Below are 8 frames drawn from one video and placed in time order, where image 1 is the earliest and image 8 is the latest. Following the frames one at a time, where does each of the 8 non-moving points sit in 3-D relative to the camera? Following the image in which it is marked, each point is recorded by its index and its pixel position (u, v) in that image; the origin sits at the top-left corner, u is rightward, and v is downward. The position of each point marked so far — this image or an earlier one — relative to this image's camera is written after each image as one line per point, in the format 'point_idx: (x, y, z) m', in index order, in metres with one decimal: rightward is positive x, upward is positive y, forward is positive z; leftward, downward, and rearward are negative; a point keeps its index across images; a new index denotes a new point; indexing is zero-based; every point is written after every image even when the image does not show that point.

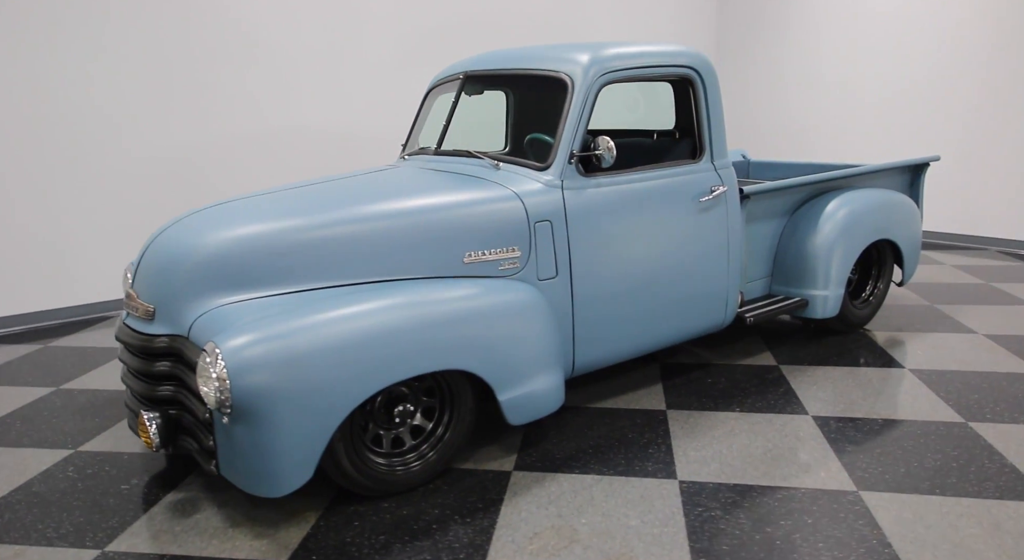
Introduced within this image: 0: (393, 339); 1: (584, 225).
0: (-0.3, -0.2, +1.8) m
1: (+0.2, +0.2, +2.2) m
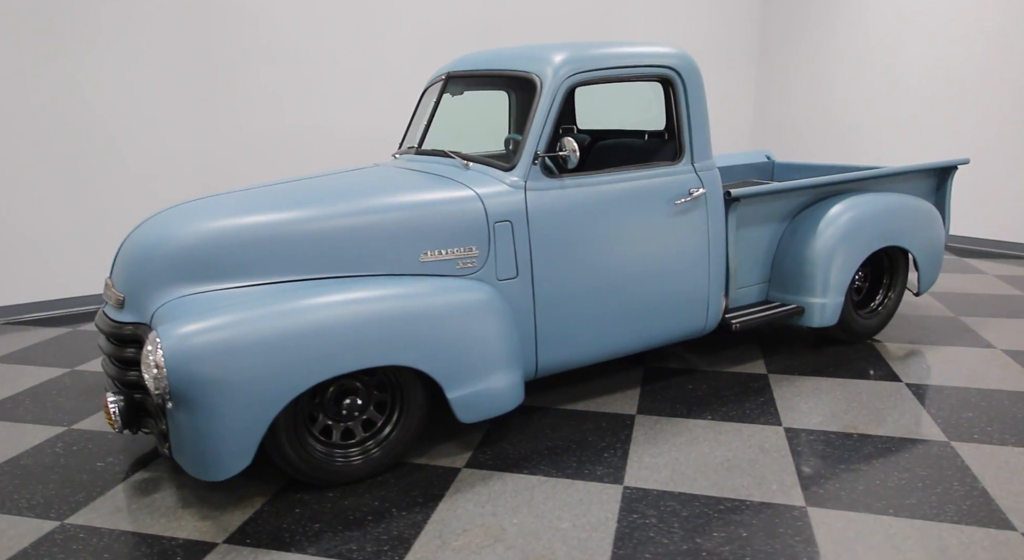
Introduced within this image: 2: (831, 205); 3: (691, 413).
0: (-0.5, -0.1, +1.9) m
1: (+0.1, +0.2, +2.2) m
2: (+1.4, +0.3, +2.9) m
3: (+0.6, -0.5, +2.4) m
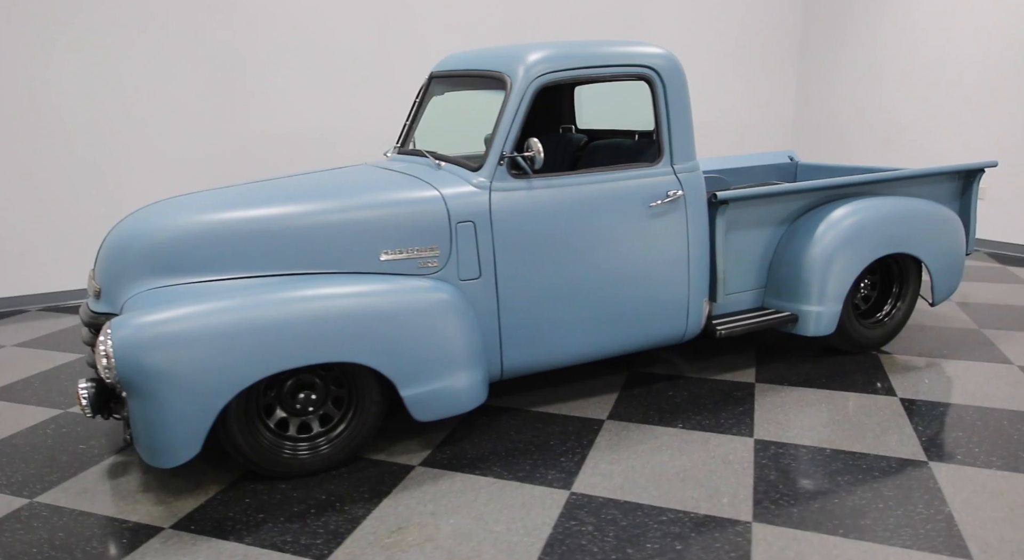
0: (-0.6, -0.1, +1.9) m
1: (0.0, +0.2, +2.2) m
2: (+1.3, +0.3, +2.8) m
3: (+0.5, -0.5, +2.3) m
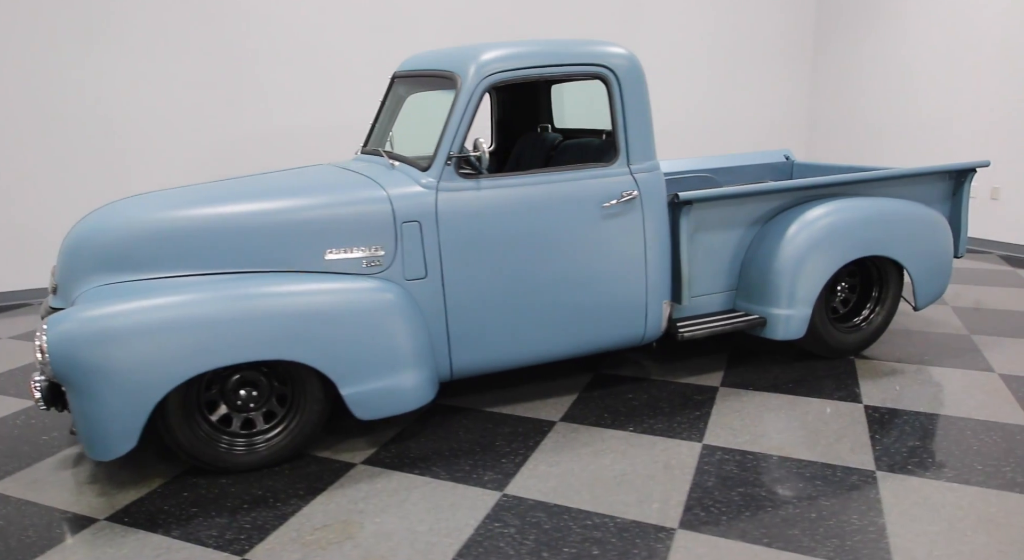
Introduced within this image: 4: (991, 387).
0: (-0.8, -0.1, +1.9) m
1: (-0.2, +0.2, +2.2) m
2: (+1.2, +0.3, +2.8) m
3: (+0.3, -0.5, +2.3) m
4: (+1.8, -0.4, +2.5) m
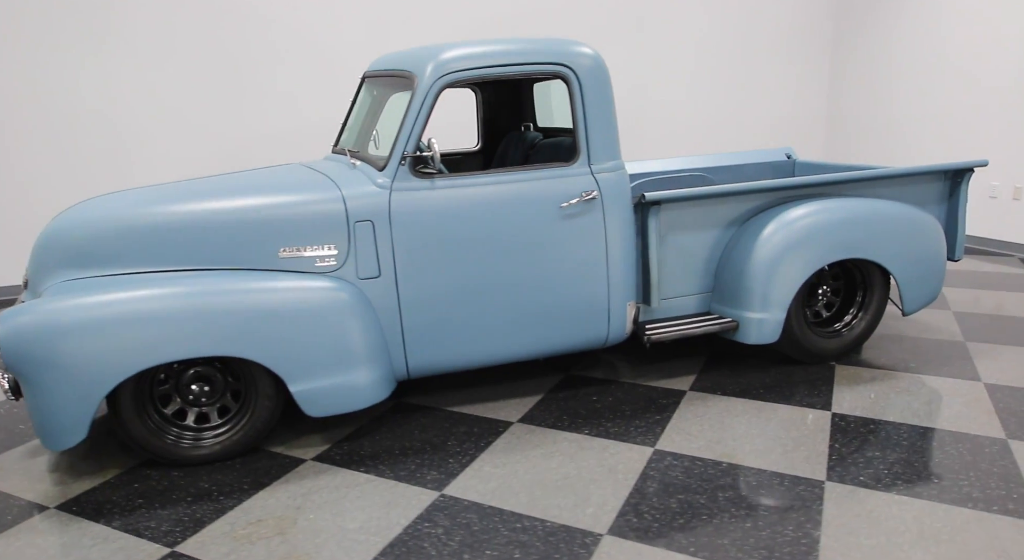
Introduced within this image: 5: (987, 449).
0: (-1.0, -0.1, +2.0) m
1: (-0.3, +0.2, +2.2) m
2: (+1.1, +0.3, +2.7) m
3: (+0.2, -0.5, +2.3) m
4: (+1.7, -0.4, +2.4) m
5: (+1.4, -0.5, +2.0) m
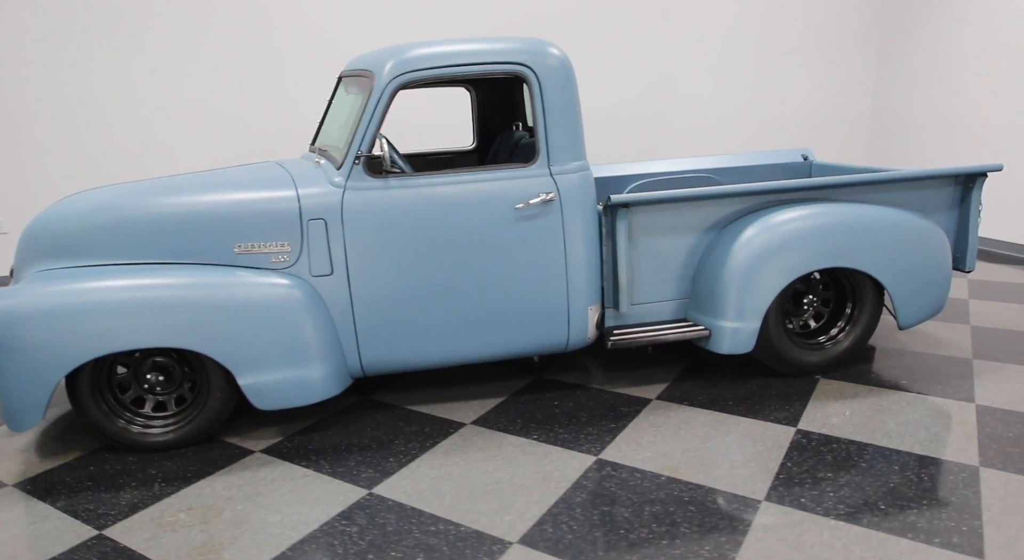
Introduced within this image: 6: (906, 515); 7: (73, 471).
0: (-1.2, -0.1, +2.1) m
1: (-0.5, +0.2, +2.2) m
2: (+1.0, +0.2, +2.6) m
3: (0.0, -0.5, +2.3) m
4: (+1.5, -0.5, +2.3) m
5: (+1.2, -0.5, +1.9) m
6: (+1.0, -0.6, +1.7) m
7: (-1.3, -0.6, +2.1) m
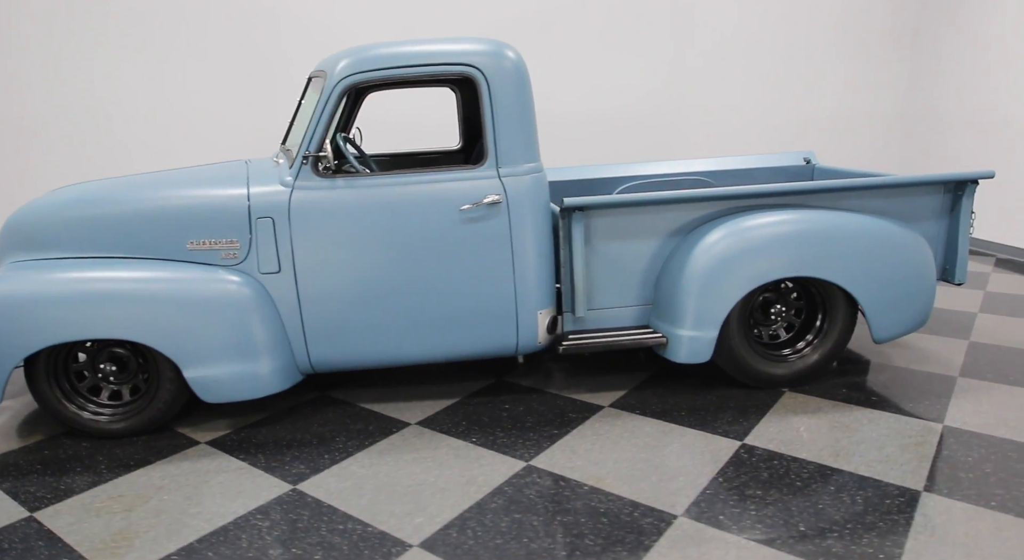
0: (-1.4, -0.1, +2.2) m
1: (-0.7, +0.2, +2.3) m
2: (+0.8, +0.2, +2.5) m
3: (-0.2, -0.5, +2.2) m
4: (+1.3, -0.5, +2.2) m
5: (+1.0, -0.6, +1.8) m
6: (+0.8, -0.6, +1.6) m
7: (-1.5, -0.6, +2.2) m
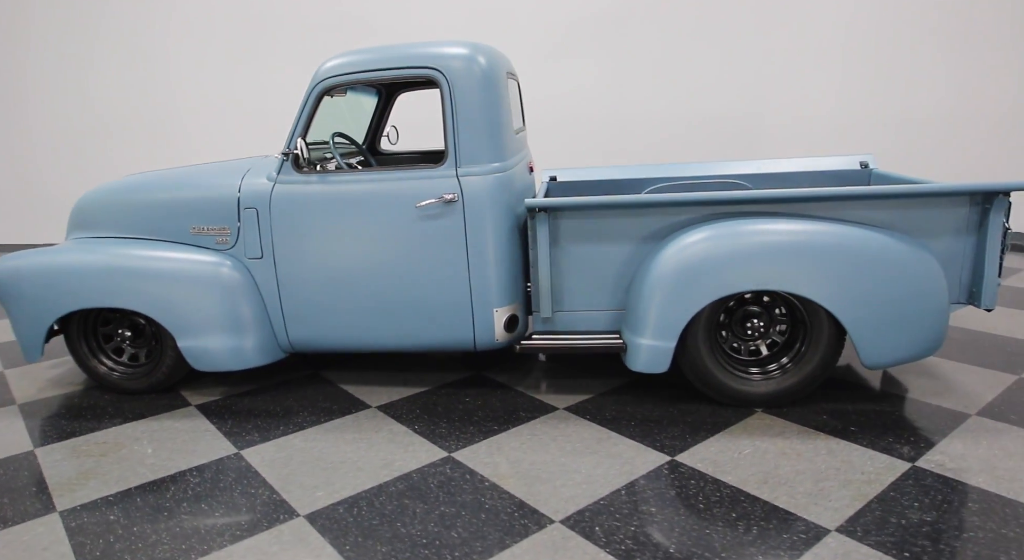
0: (-1.5, 0.0, +2.5) m
1: (-0.8, +0.2, +2.5) m
2: (+0.7, +0.2, +2.4) m
3: (-0.3, -0.5, +2.4) m
4: (+1.1, -0.6, +2.0) m
5: (+0.7, -0.6, +1.7) m
6: (+0.4, -0.7, +1.6) m
7: (-1.7, -0.5, +2.6) m
